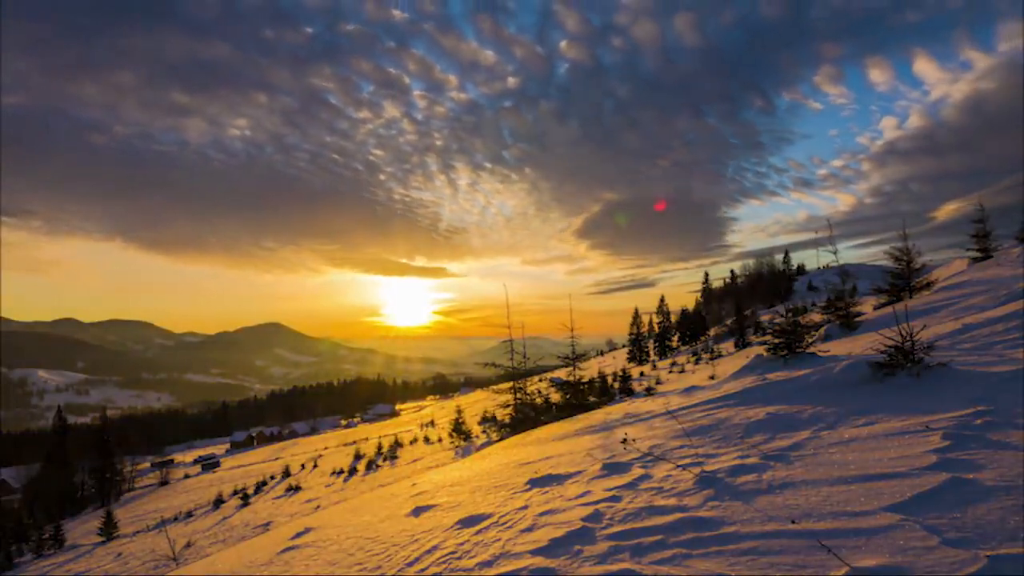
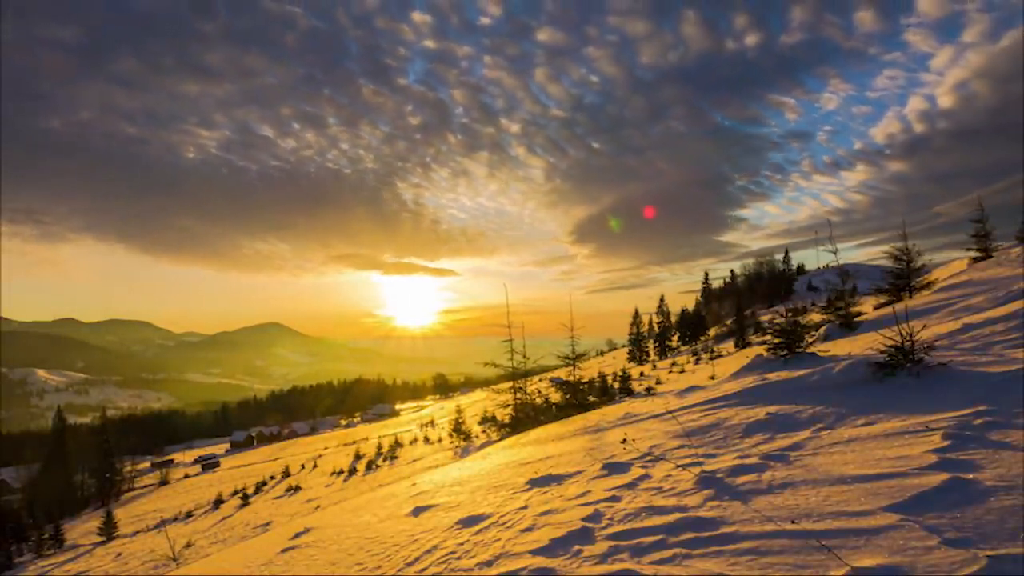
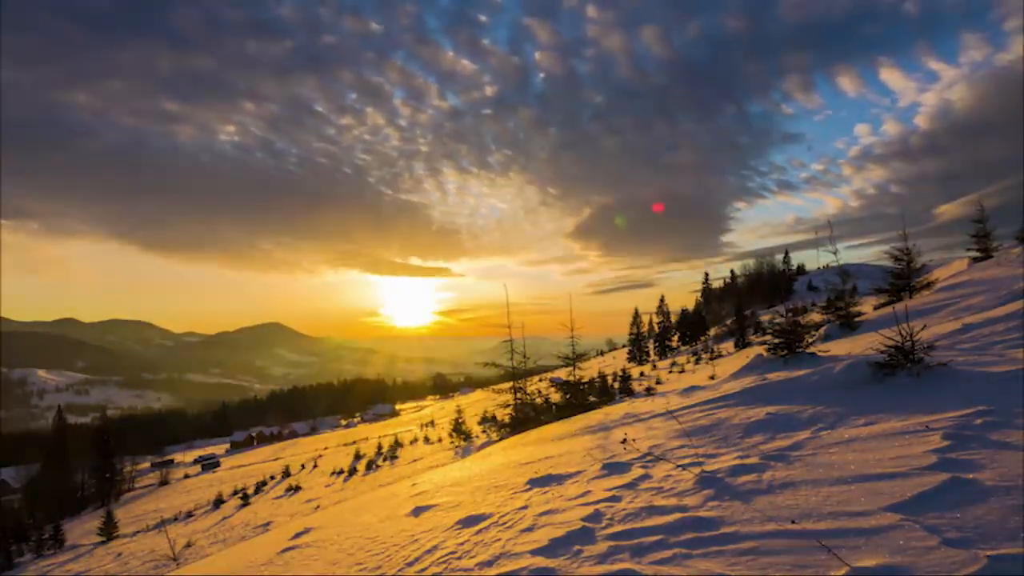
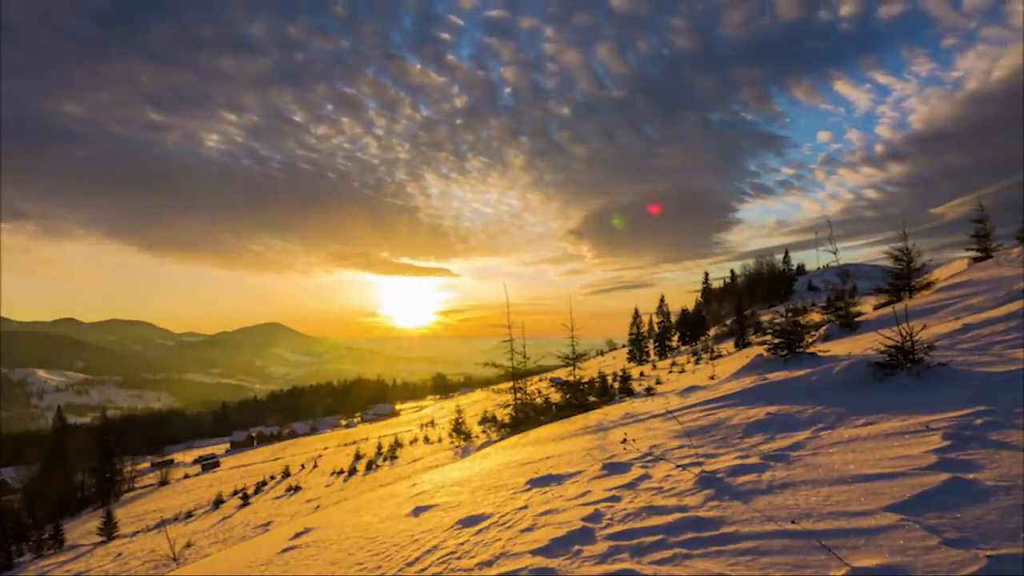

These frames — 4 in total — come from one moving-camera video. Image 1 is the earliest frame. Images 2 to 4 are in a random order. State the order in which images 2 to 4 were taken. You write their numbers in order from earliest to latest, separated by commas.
3, 4, 2
